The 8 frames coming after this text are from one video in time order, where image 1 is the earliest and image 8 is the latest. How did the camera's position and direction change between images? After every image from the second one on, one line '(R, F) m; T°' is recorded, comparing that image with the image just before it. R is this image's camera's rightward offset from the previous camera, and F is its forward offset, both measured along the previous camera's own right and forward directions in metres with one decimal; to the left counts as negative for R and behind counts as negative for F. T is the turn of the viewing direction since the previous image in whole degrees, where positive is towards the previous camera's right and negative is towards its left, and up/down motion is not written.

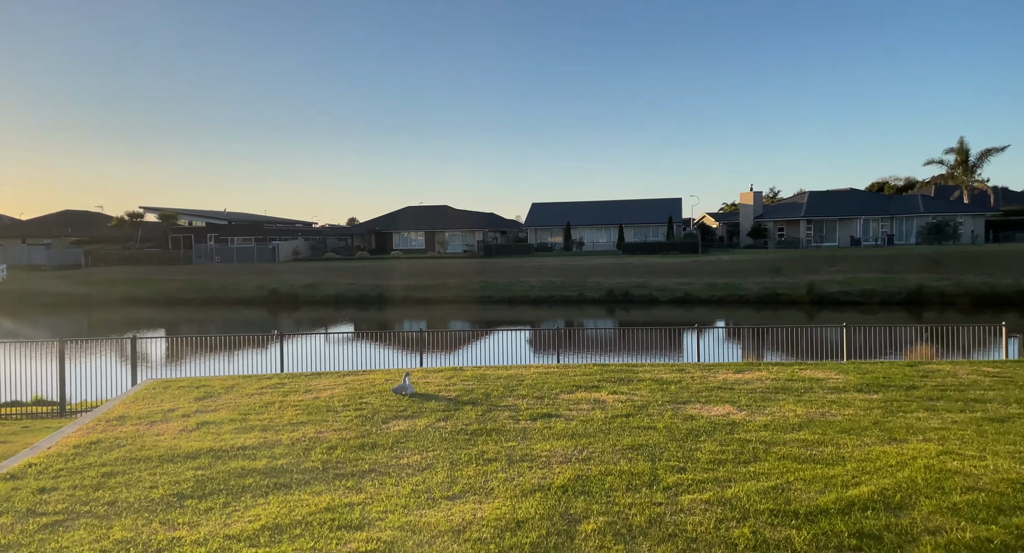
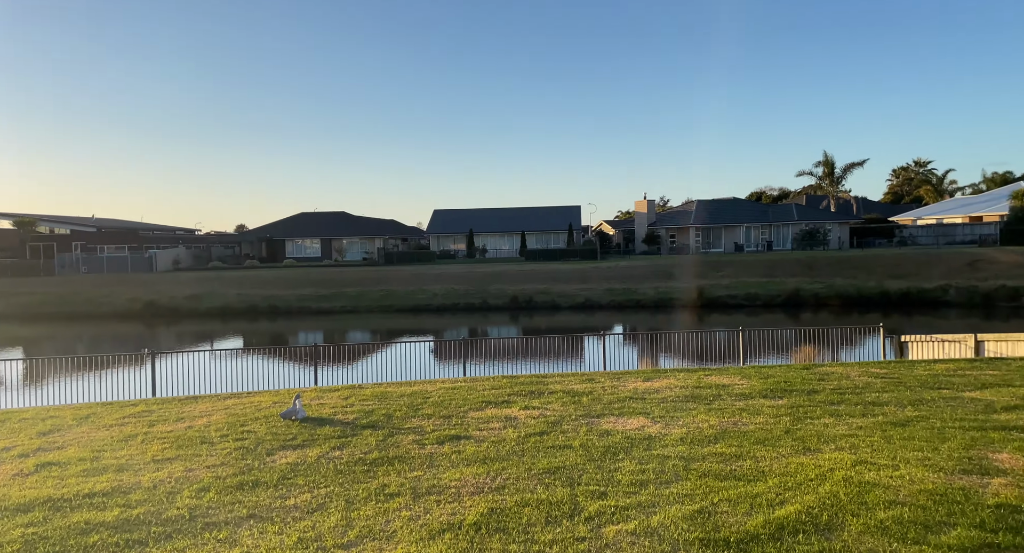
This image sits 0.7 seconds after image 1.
(0.0, +0.4) m; +7°
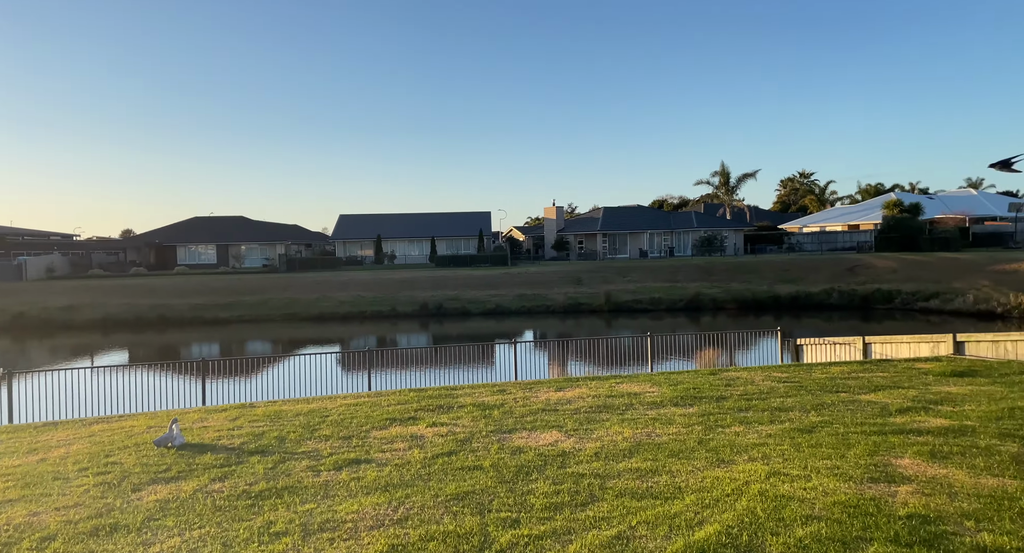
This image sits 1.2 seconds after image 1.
(0.0, +0.3) m; +6°
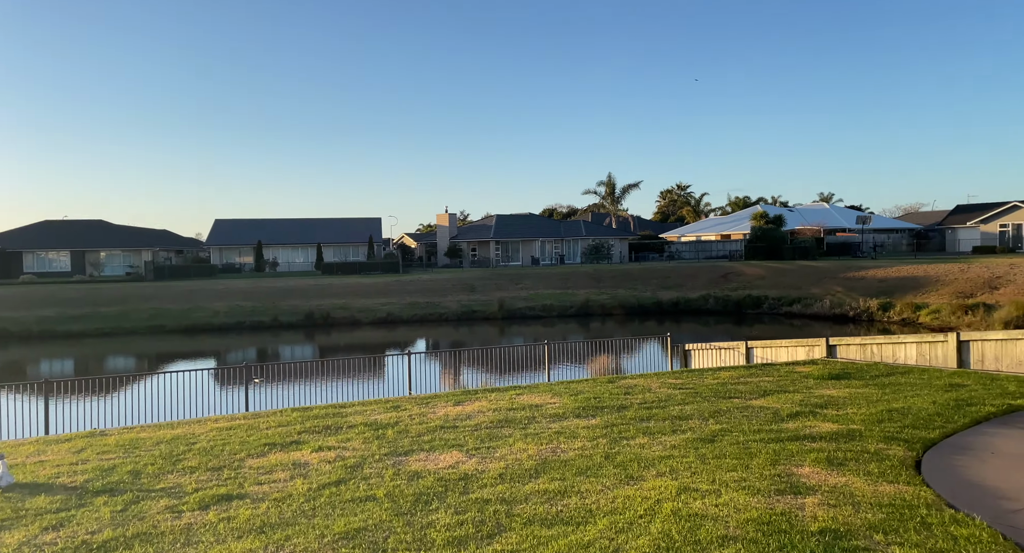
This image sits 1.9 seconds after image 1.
(0.0, +0.4) m; +8°
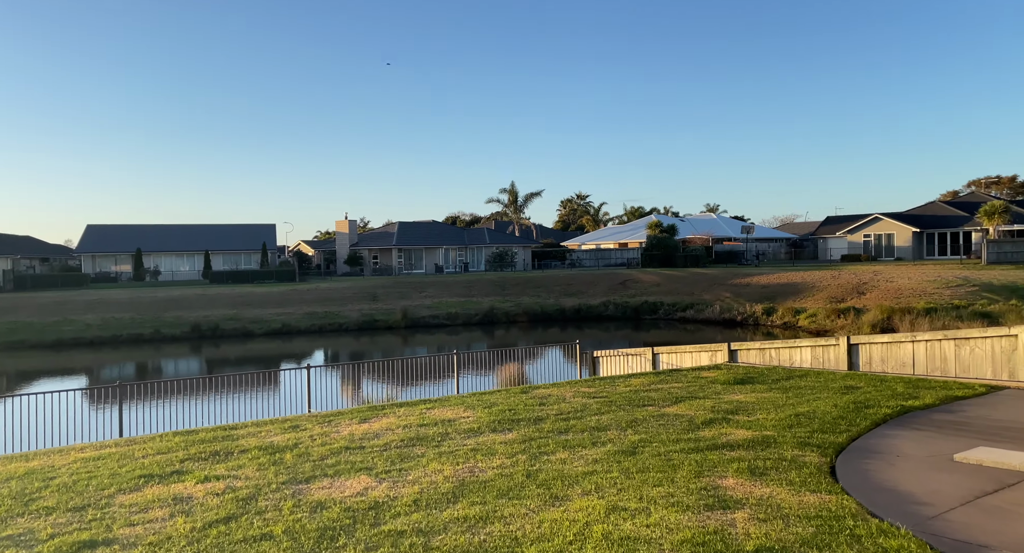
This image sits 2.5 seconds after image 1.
(-0.1, +0.4) m; +7°
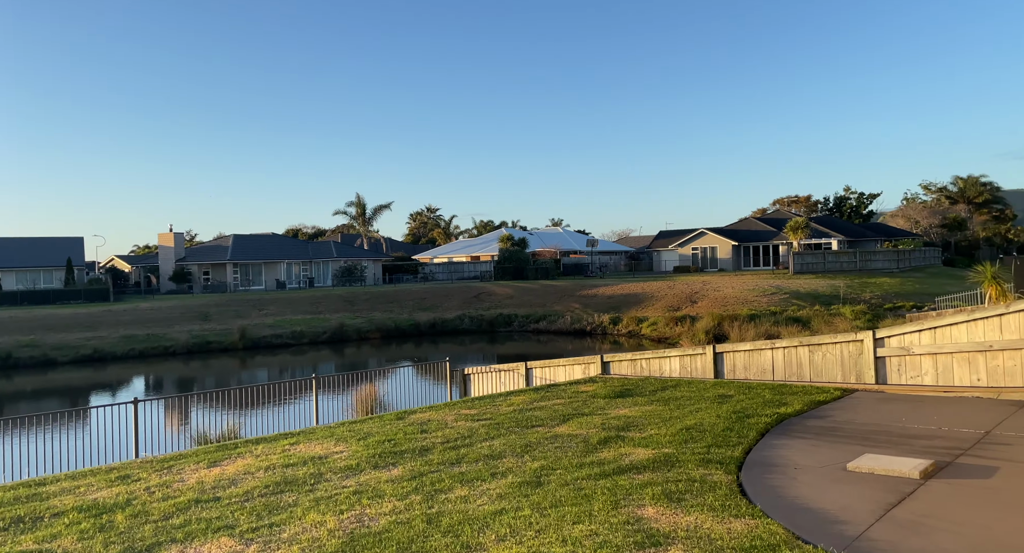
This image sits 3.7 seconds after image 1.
(-0.3, +0.7) m; +11°
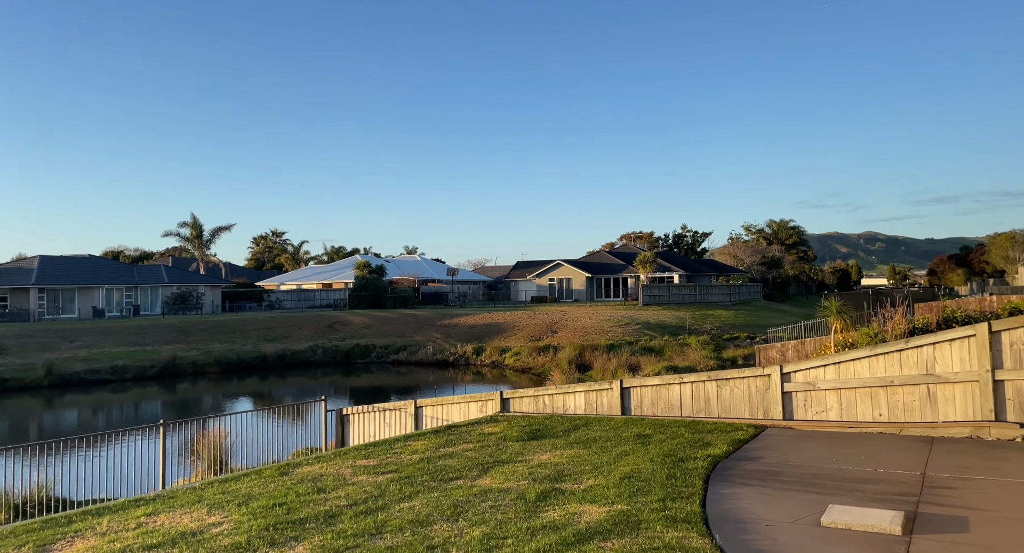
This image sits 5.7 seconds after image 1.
(-0.6, +1.1) m; +11°
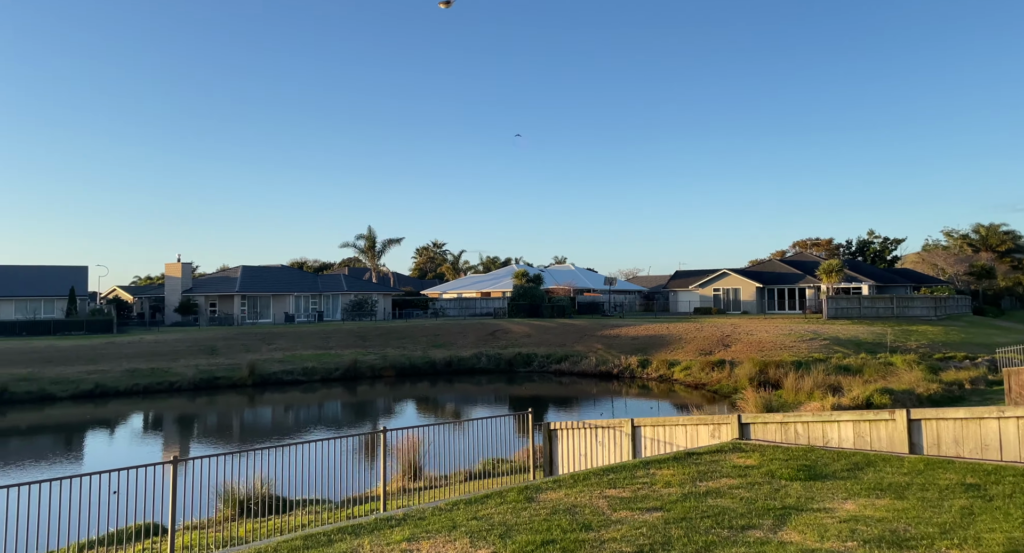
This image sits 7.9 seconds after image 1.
(-1.2, +1.9) m; -11°
